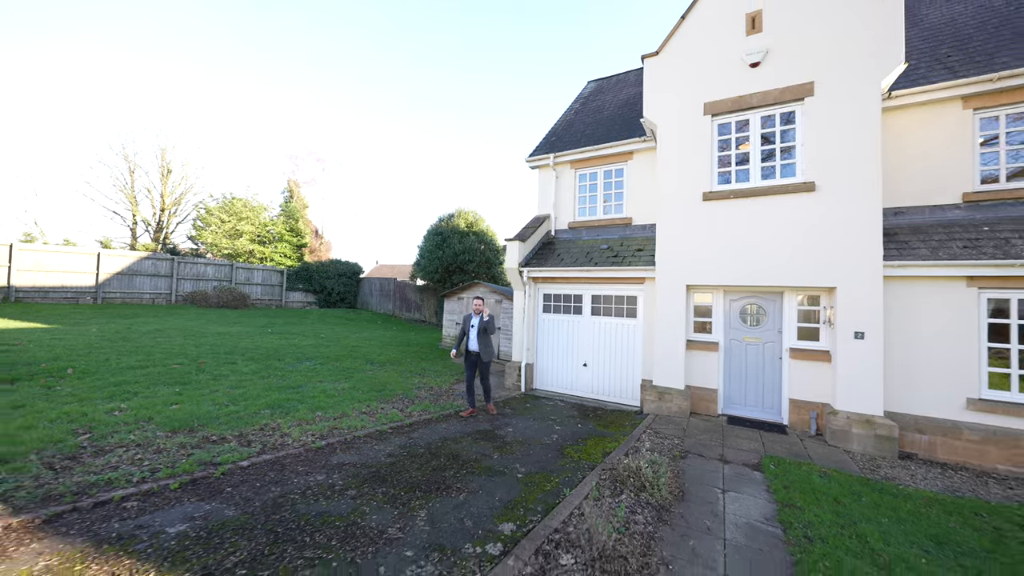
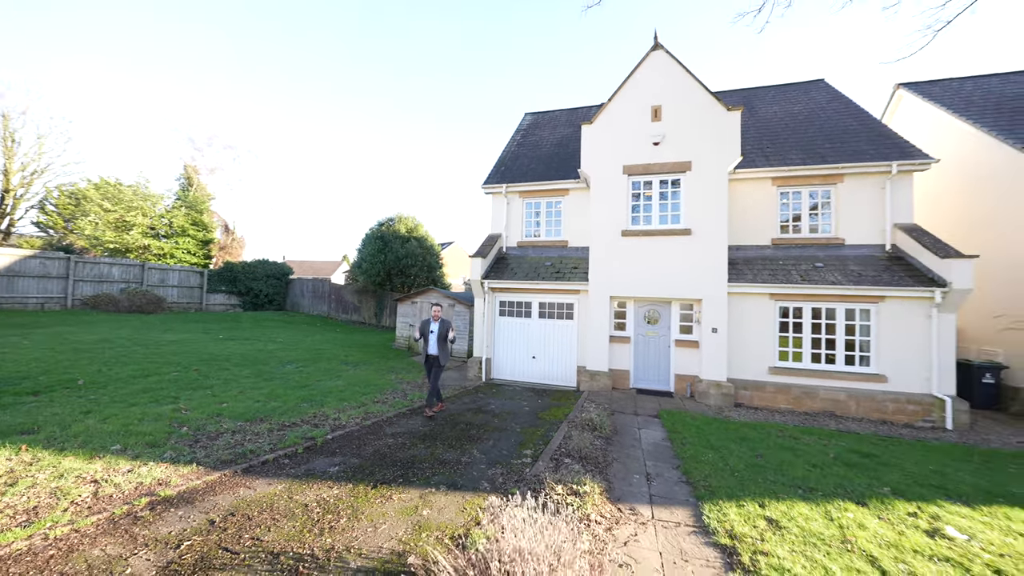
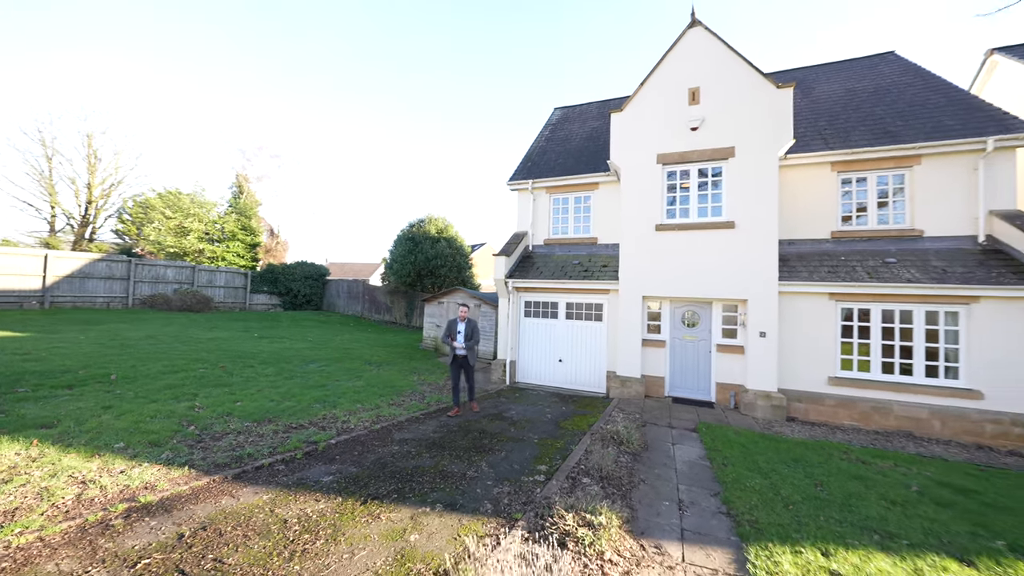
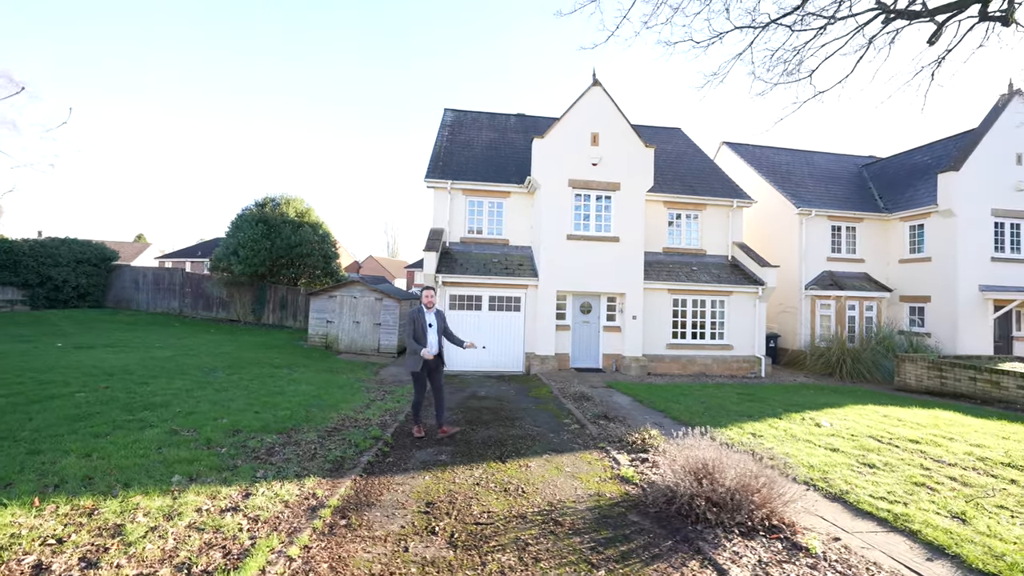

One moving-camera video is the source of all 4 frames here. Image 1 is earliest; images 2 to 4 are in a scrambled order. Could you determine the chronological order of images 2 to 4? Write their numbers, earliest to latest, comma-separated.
3, 2, 4
